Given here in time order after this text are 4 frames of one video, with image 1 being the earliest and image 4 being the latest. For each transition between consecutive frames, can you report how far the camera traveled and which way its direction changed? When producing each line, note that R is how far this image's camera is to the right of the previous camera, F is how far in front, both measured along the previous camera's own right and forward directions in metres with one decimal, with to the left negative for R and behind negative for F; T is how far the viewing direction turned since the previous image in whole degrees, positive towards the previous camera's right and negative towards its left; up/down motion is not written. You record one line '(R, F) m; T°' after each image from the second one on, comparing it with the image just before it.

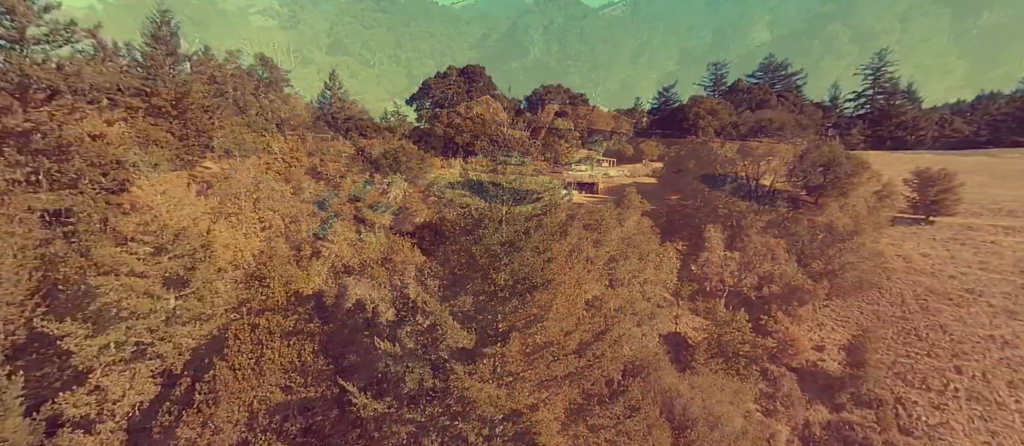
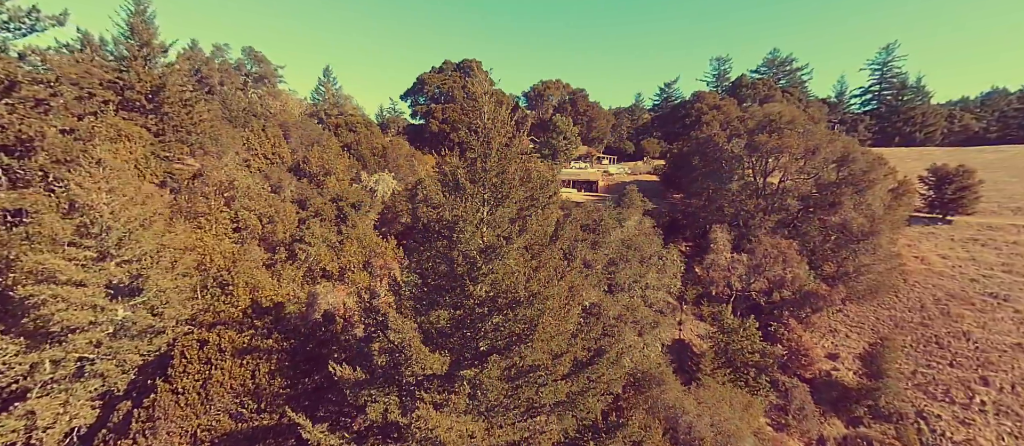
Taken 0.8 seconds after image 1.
(+0.5, +1.7) m; 0°
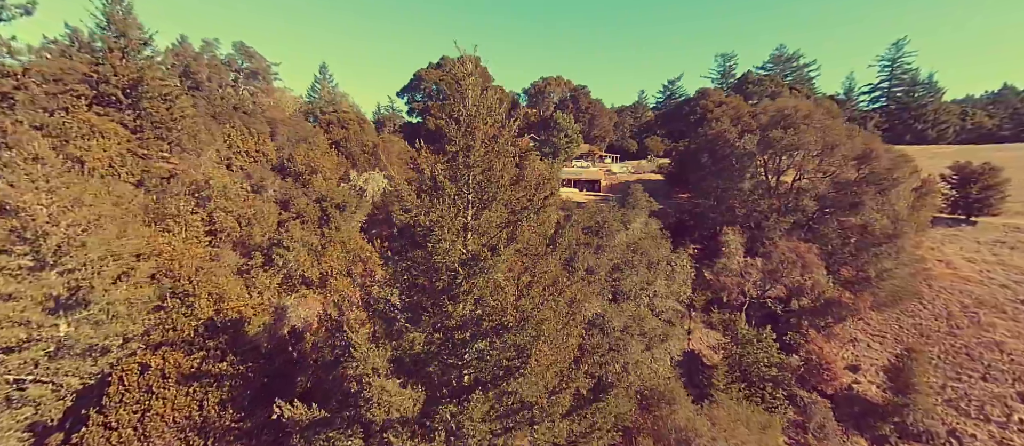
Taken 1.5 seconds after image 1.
(+0.3, +1.7) m; 0°
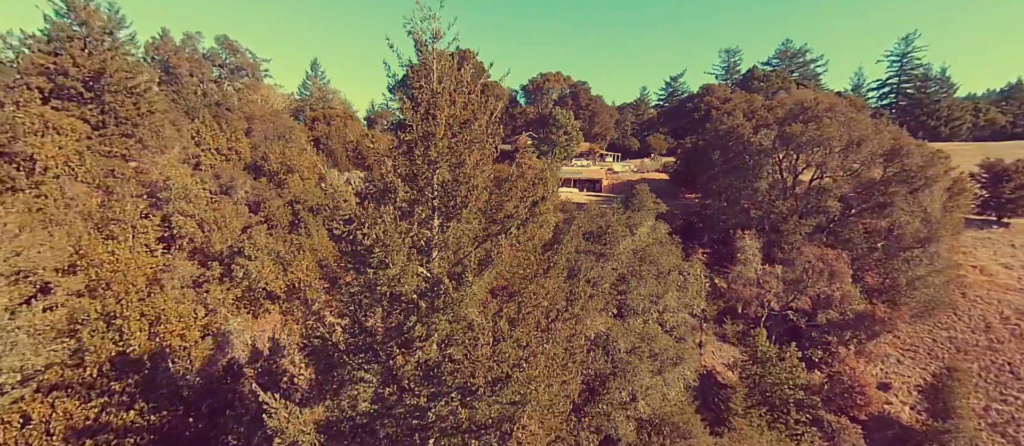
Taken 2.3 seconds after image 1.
(+0.3, +2.2) m; 0°
